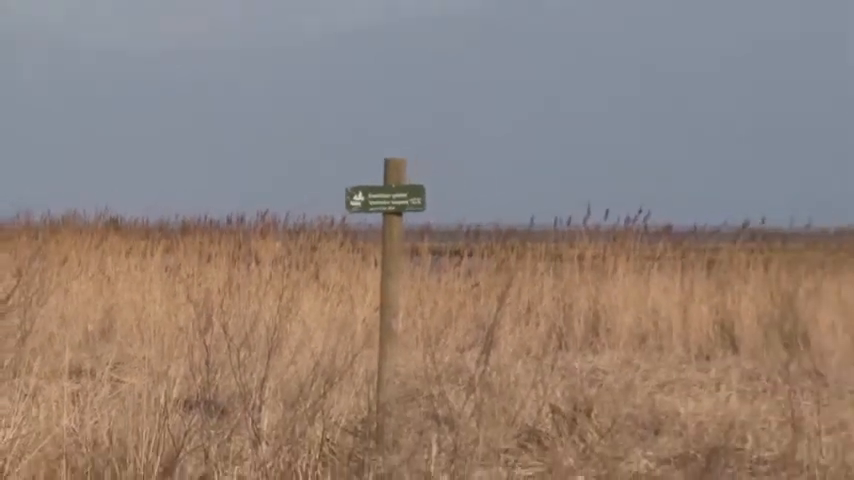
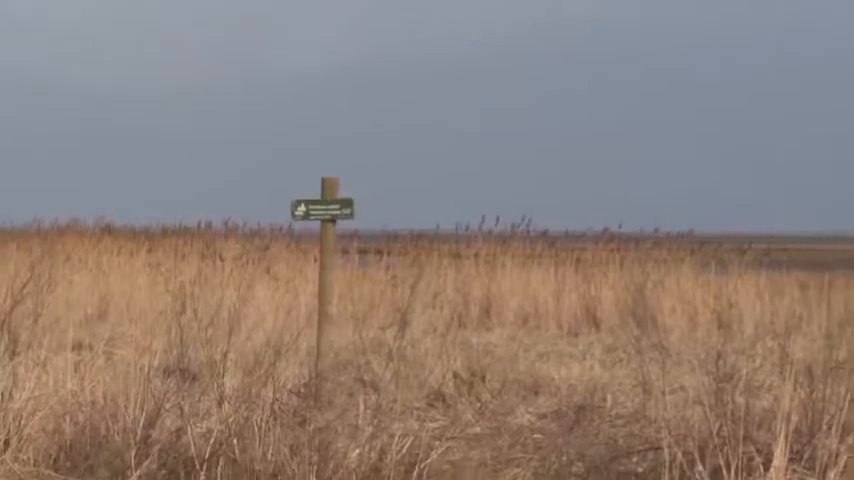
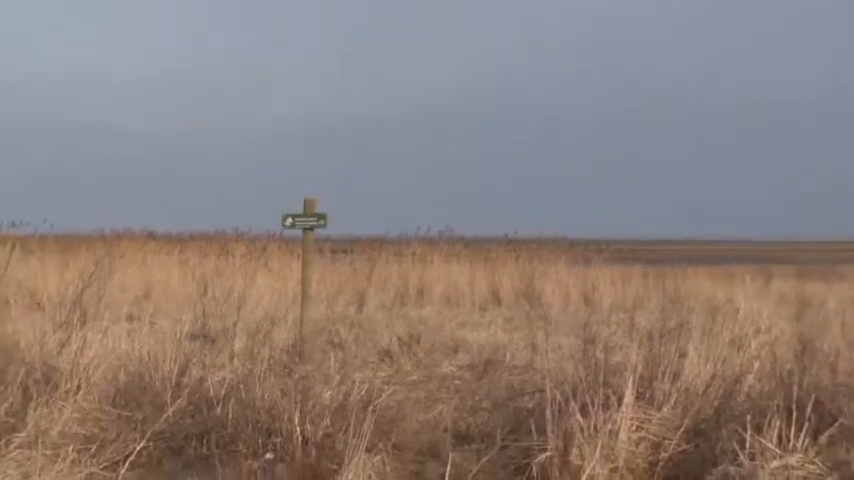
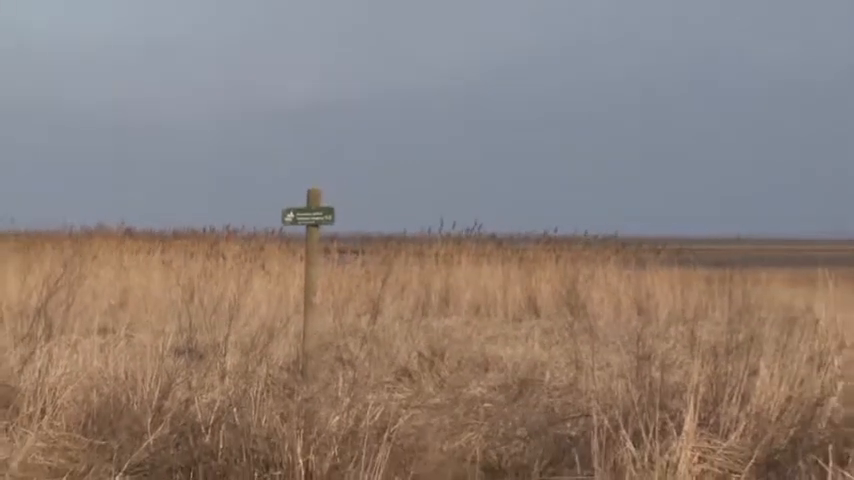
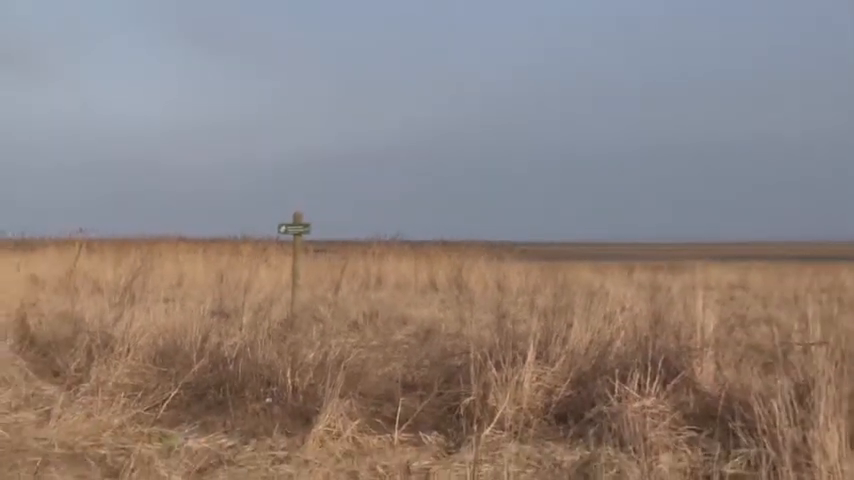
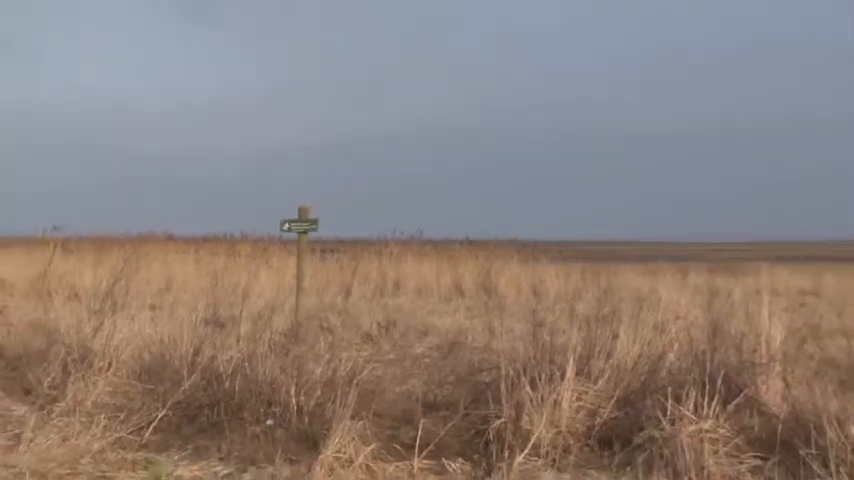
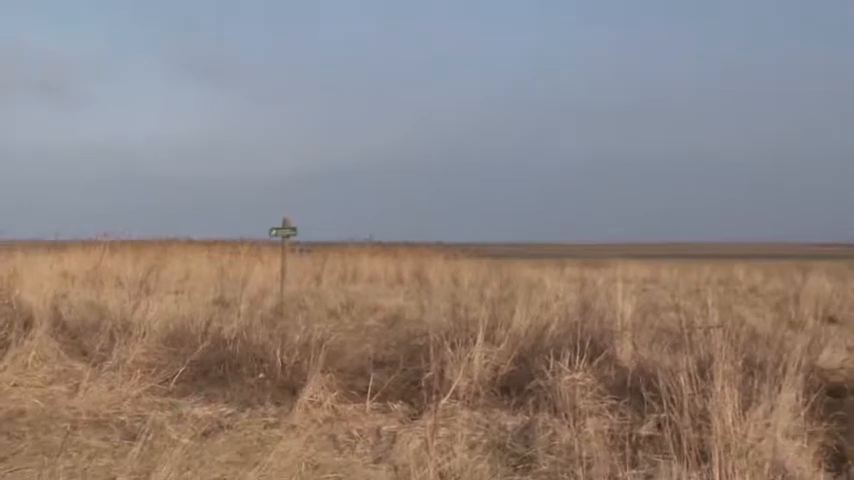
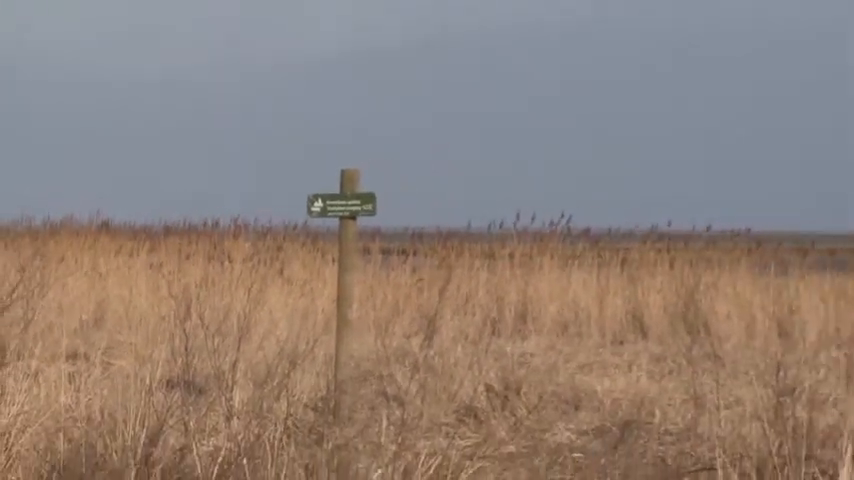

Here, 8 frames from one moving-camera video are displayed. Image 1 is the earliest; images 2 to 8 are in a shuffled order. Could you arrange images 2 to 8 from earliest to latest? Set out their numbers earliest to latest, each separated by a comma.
8, 2, 4, 3, 6, 5, 7
